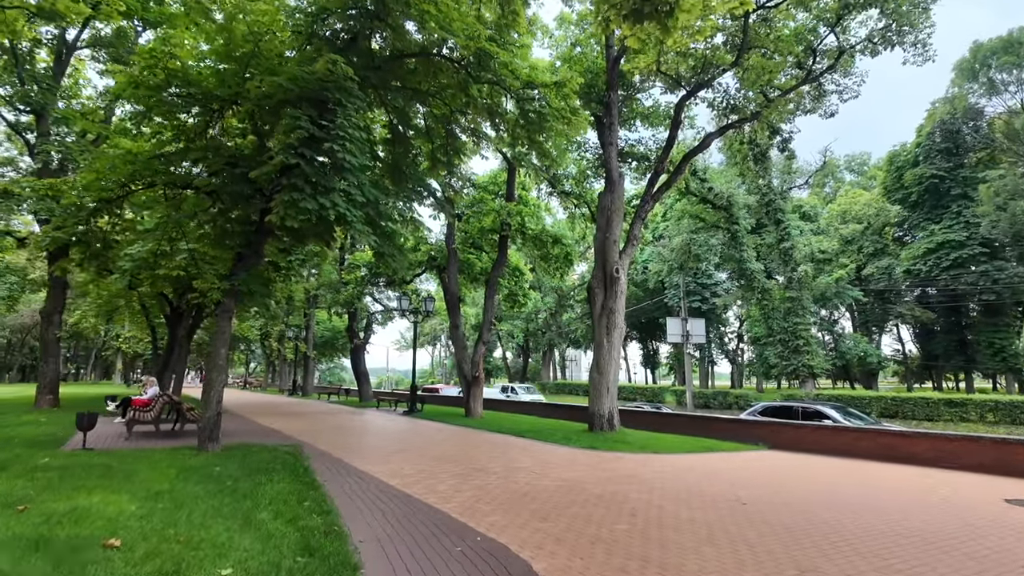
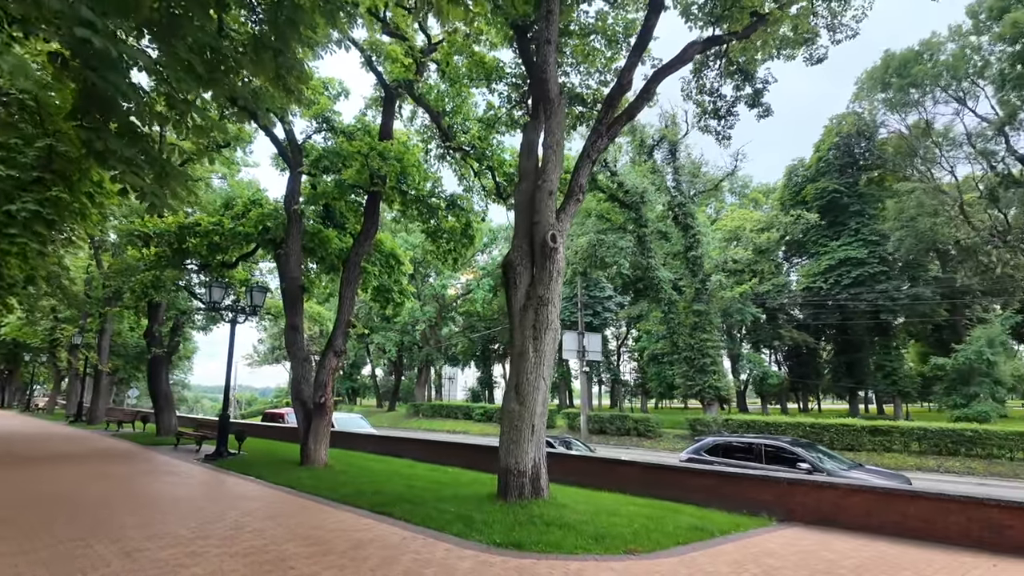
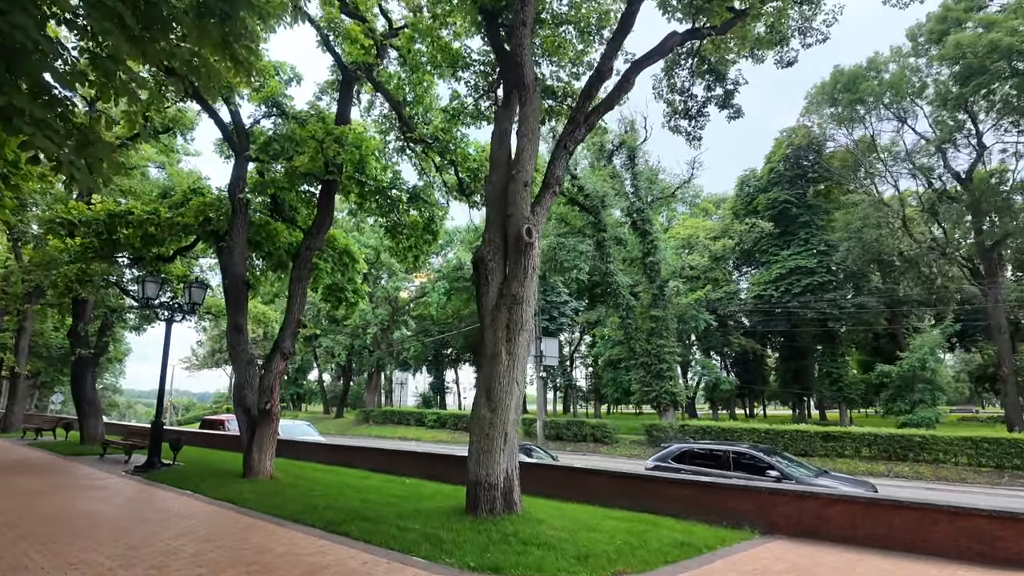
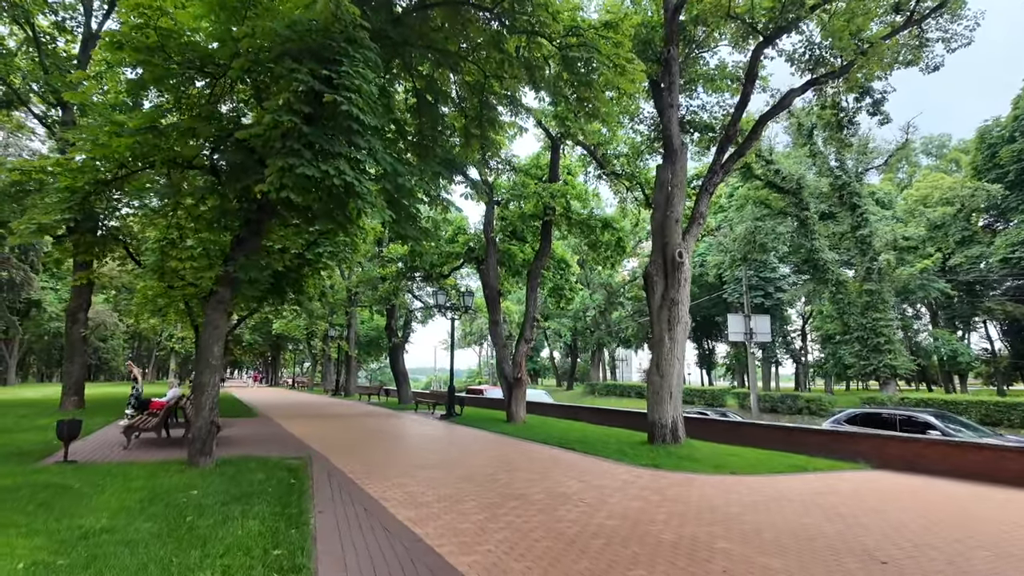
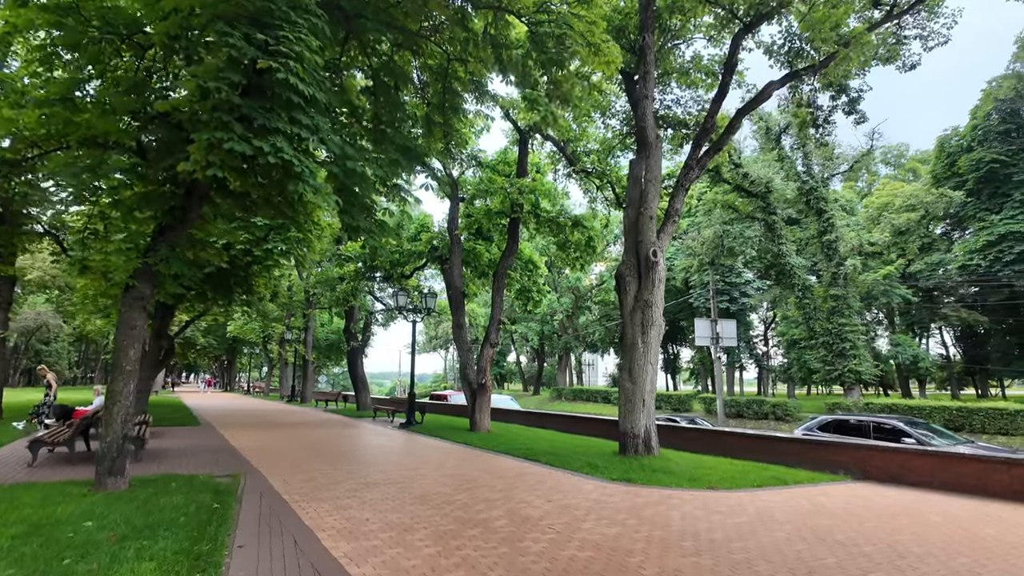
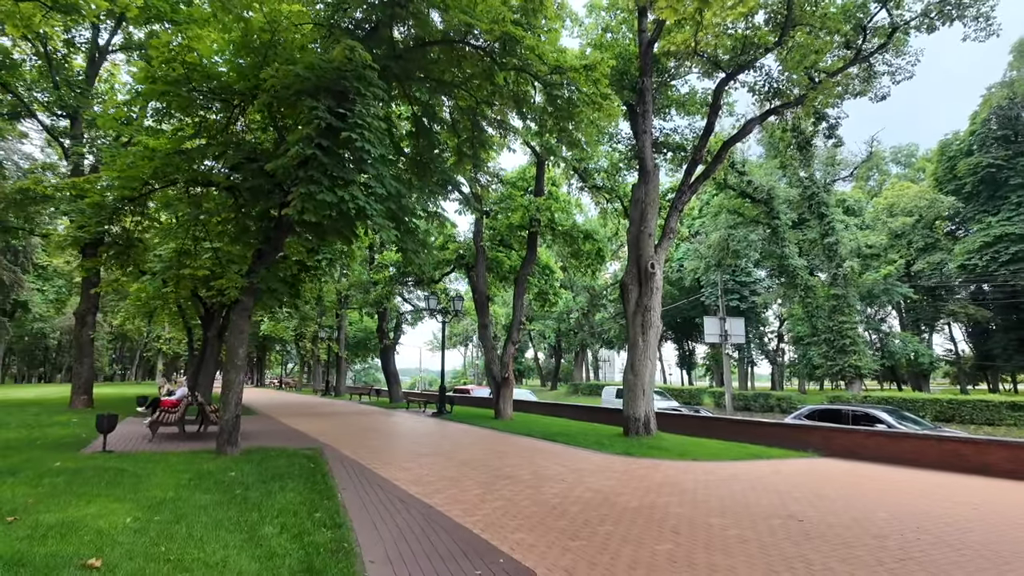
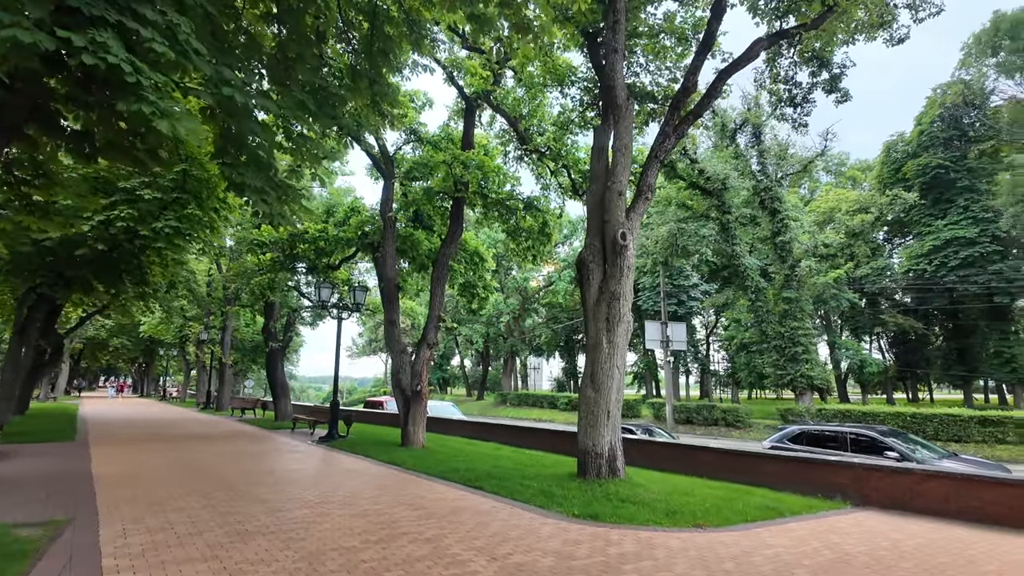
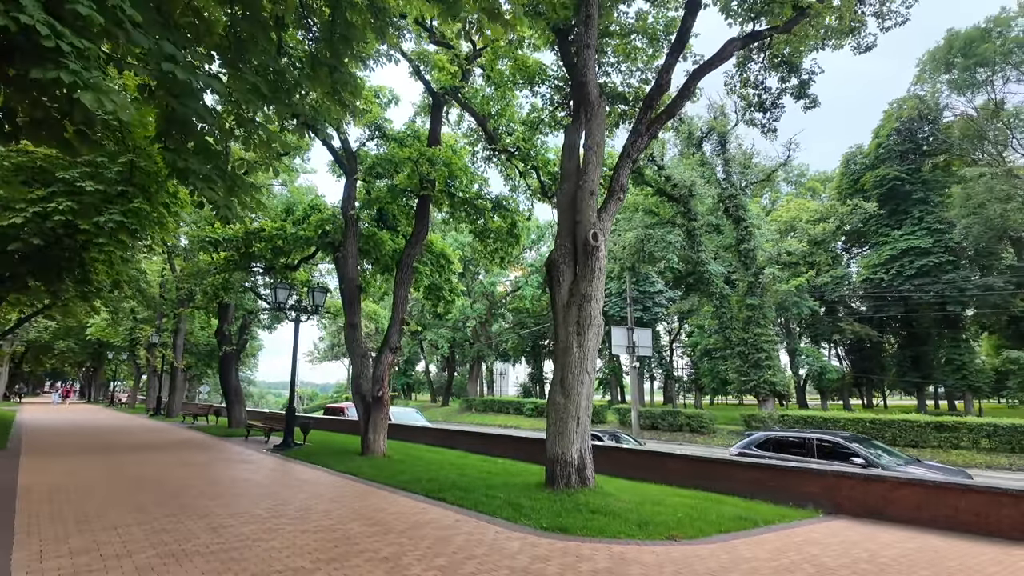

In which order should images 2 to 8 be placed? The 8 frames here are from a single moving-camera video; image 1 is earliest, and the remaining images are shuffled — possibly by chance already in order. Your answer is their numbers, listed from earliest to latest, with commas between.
6, 4, 5, 7, 8, 2, 3
